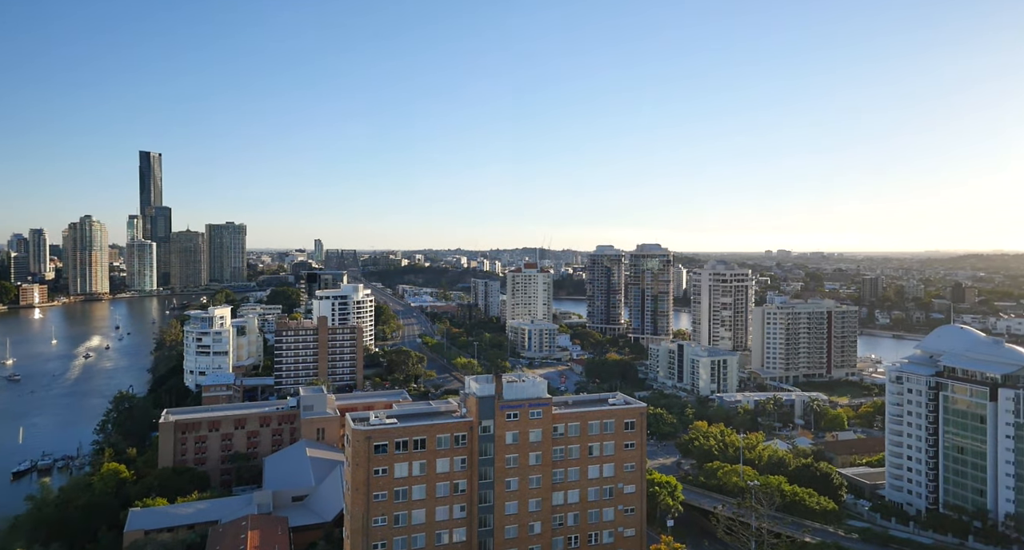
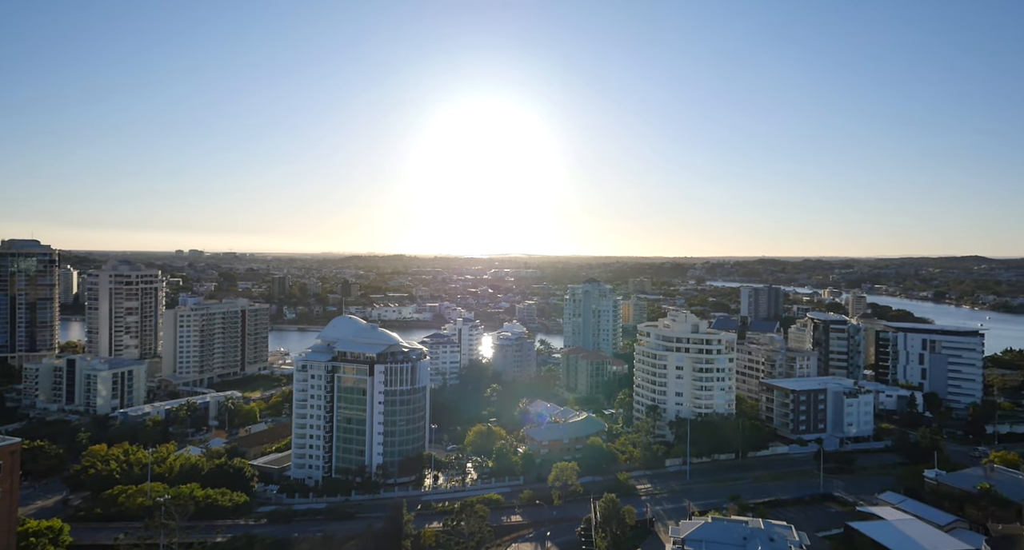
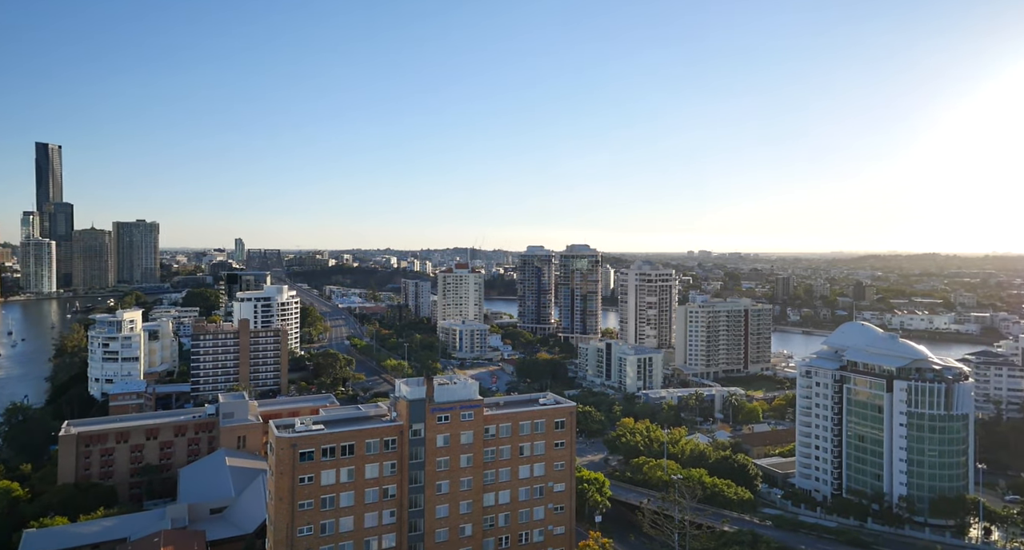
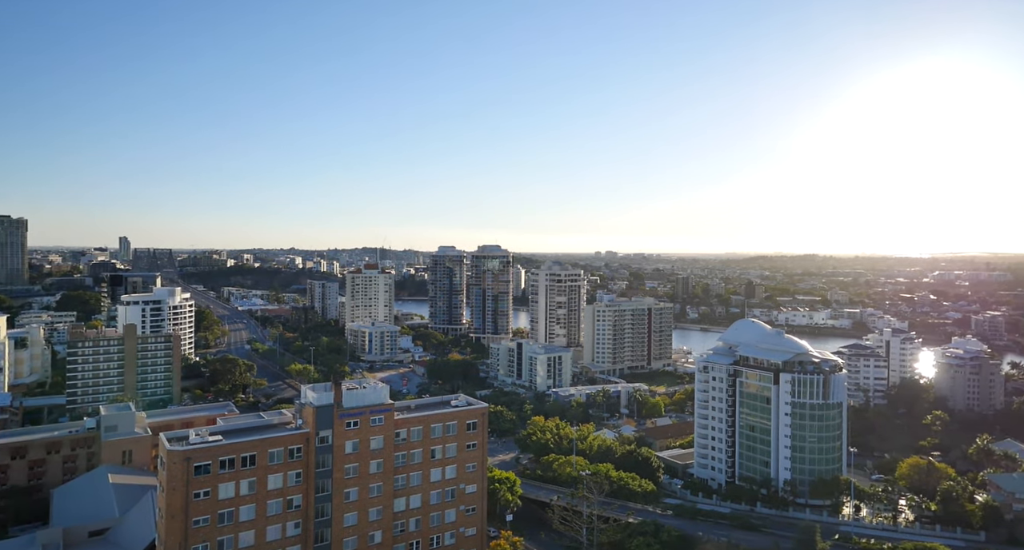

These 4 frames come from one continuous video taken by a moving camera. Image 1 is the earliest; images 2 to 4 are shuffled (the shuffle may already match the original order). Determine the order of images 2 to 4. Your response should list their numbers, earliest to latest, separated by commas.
3, 4, 2
